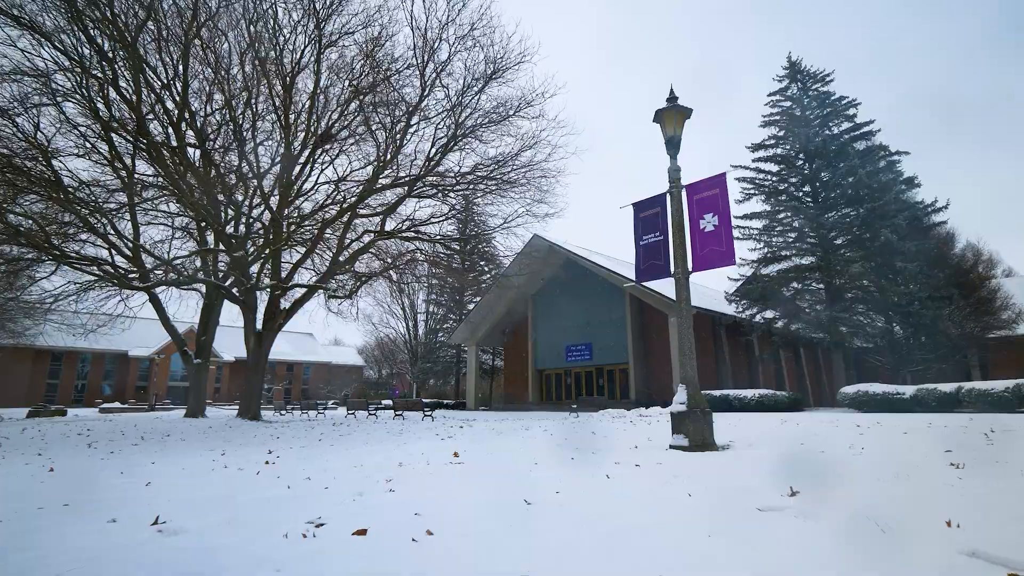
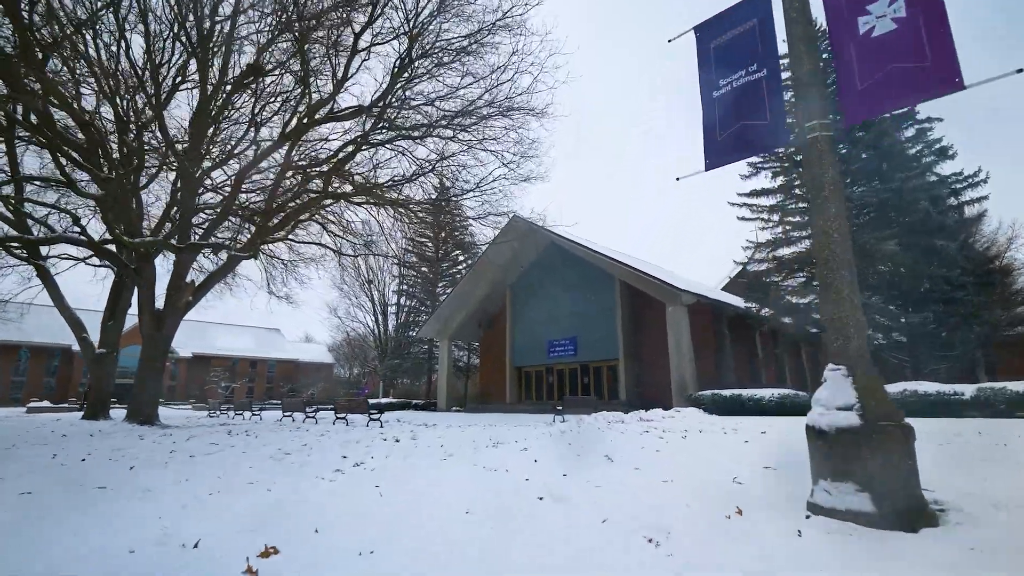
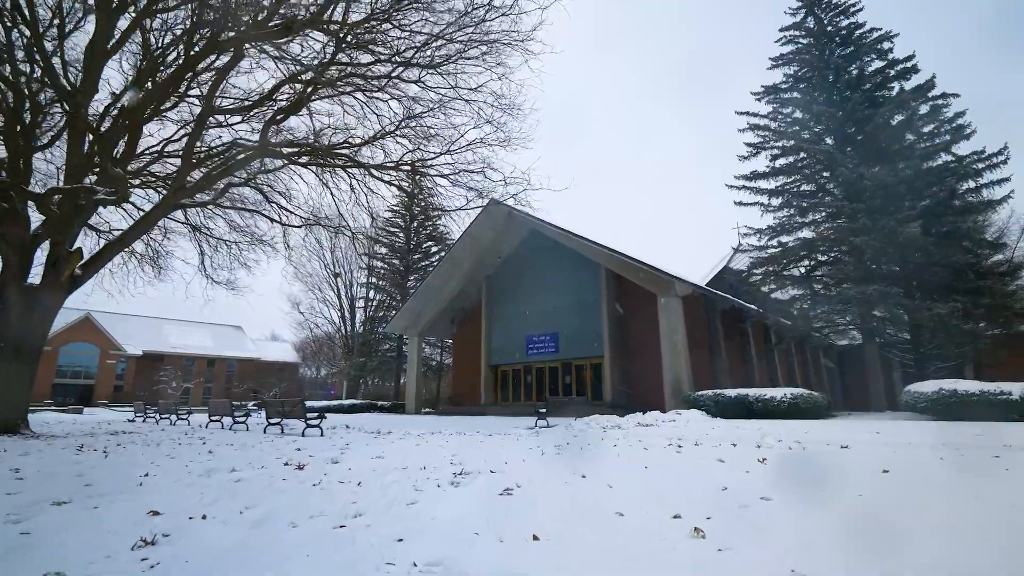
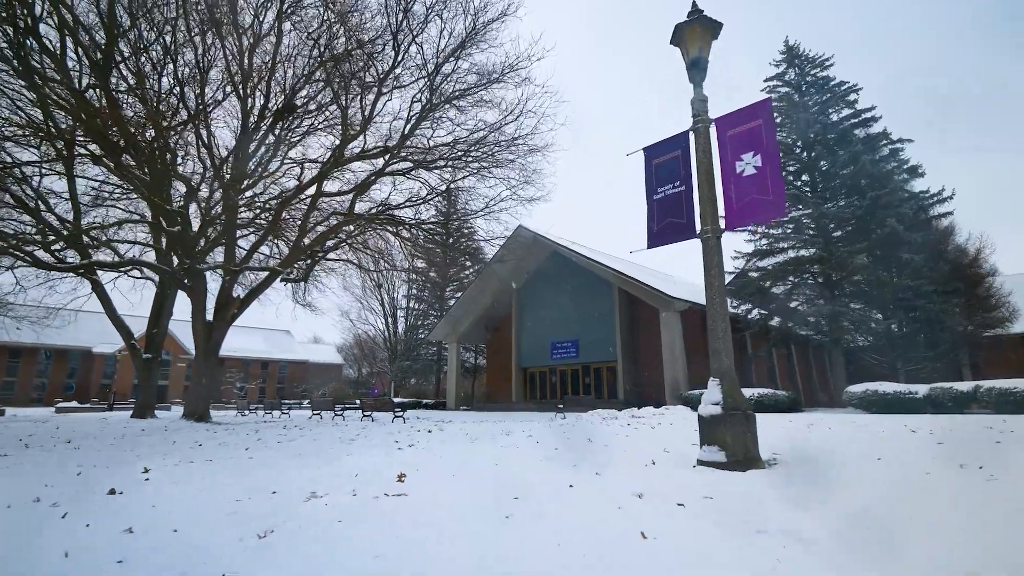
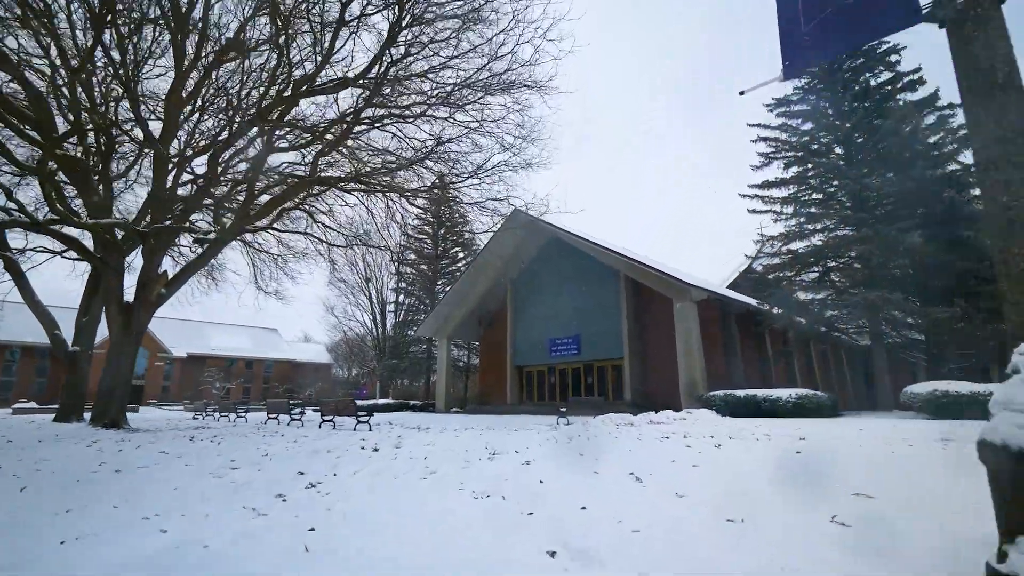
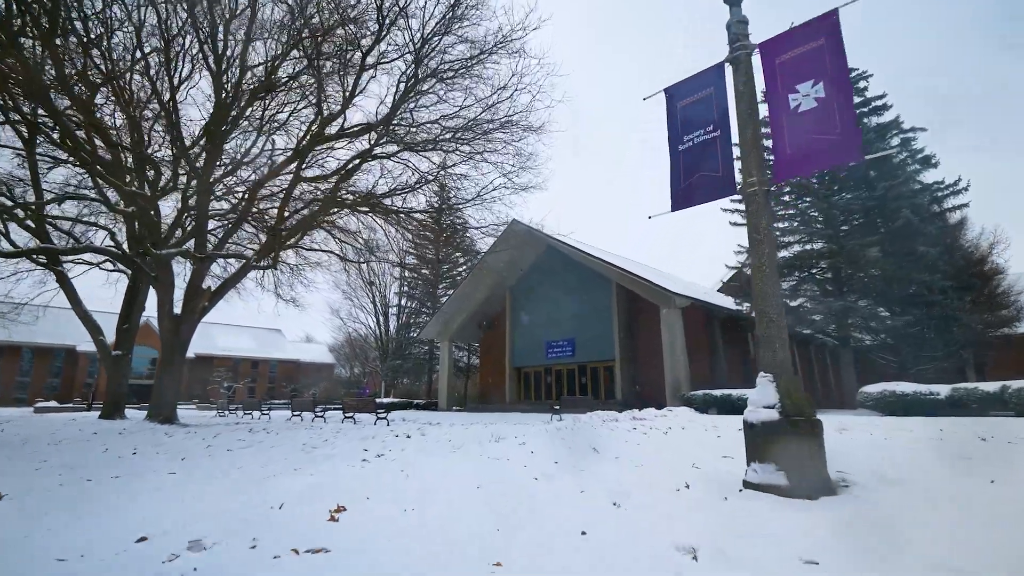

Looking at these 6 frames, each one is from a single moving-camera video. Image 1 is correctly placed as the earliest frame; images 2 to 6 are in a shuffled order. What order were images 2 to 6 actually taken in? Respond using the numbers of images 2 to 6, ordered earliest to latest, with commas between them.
4, 6, 2, 5, 3
